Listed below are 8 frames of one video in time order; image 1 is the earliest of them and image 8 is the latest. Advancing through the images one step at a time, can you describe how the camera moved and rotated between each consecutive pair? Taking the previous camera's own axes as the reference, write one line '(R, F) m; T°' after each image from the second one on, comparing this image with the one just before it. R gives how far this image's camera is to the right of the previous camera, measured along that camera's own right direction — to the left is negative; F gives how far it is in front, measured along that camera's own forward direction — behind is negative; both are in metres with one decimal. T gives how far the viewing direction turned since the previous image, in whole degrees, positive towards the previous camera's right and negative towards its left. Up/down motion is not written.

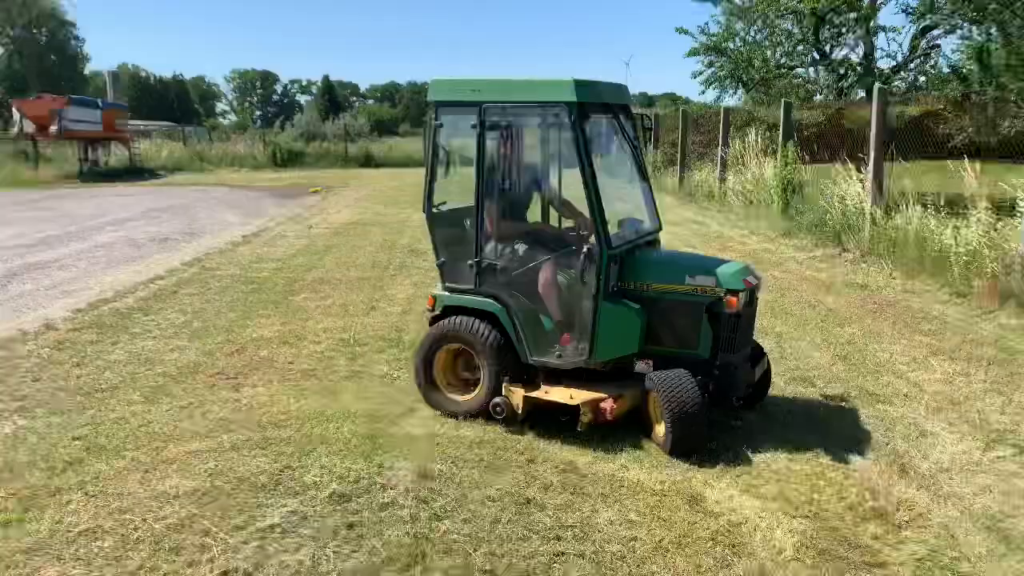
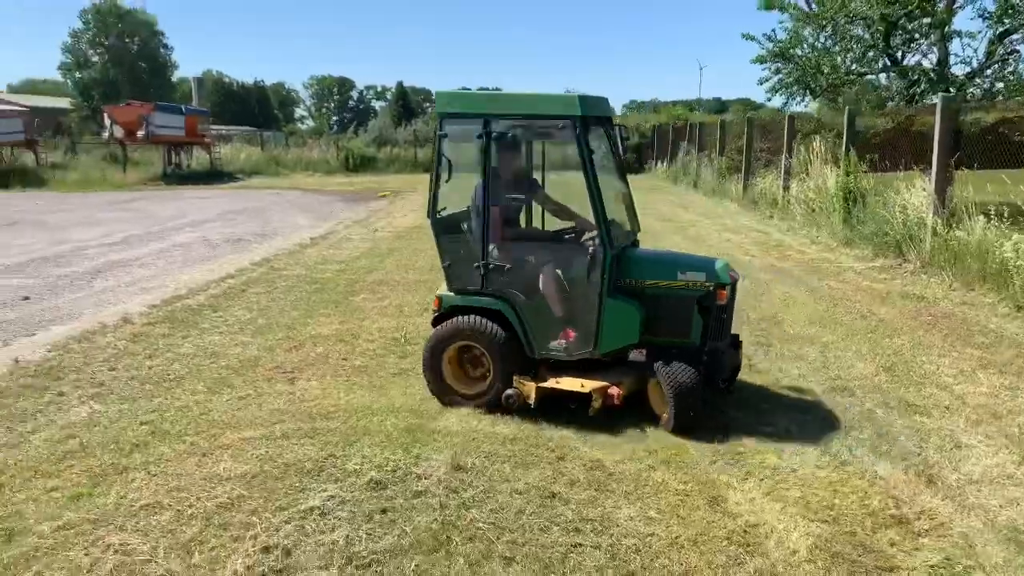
(+0.2, -0.2) m; -5°
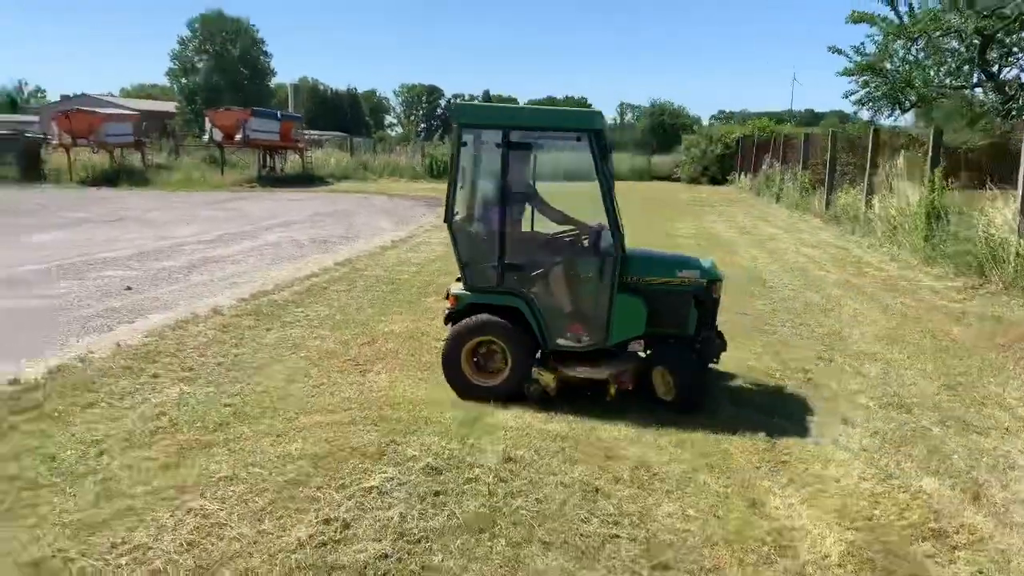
(+0.1, -0.2) m; -6°
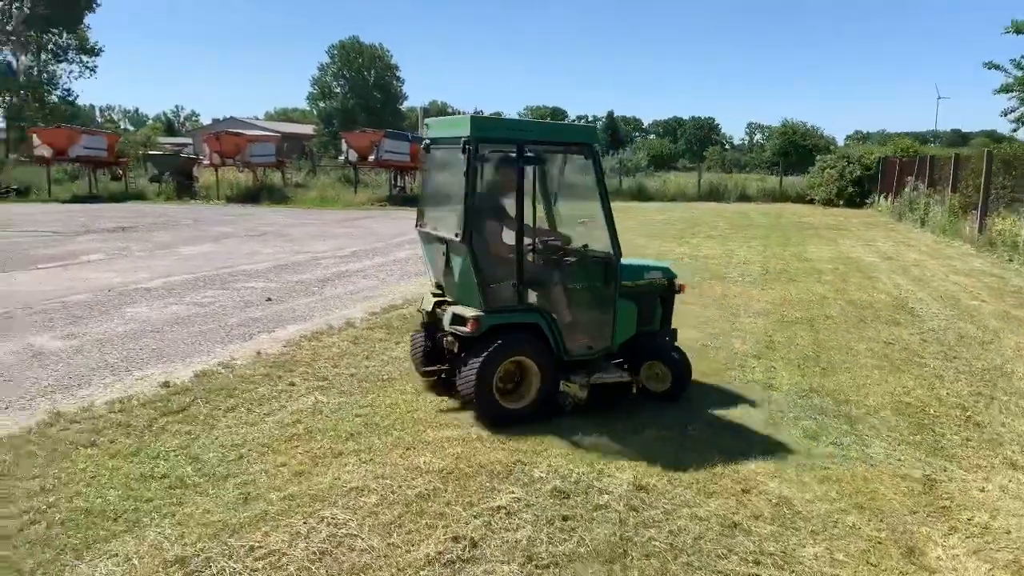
(-0.1, +0.1) m; -8°
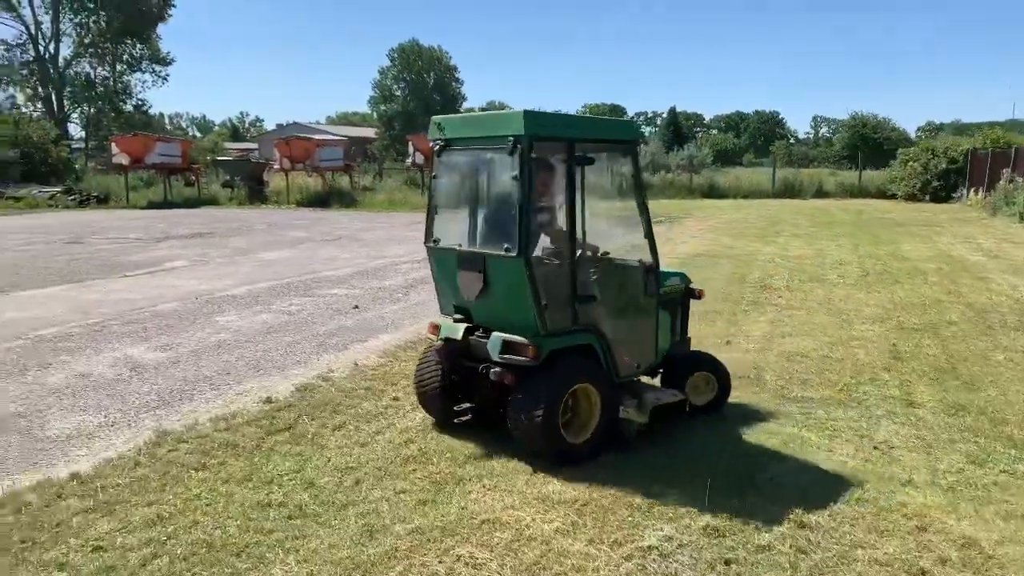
(-0.4, +0.3) m; -4°
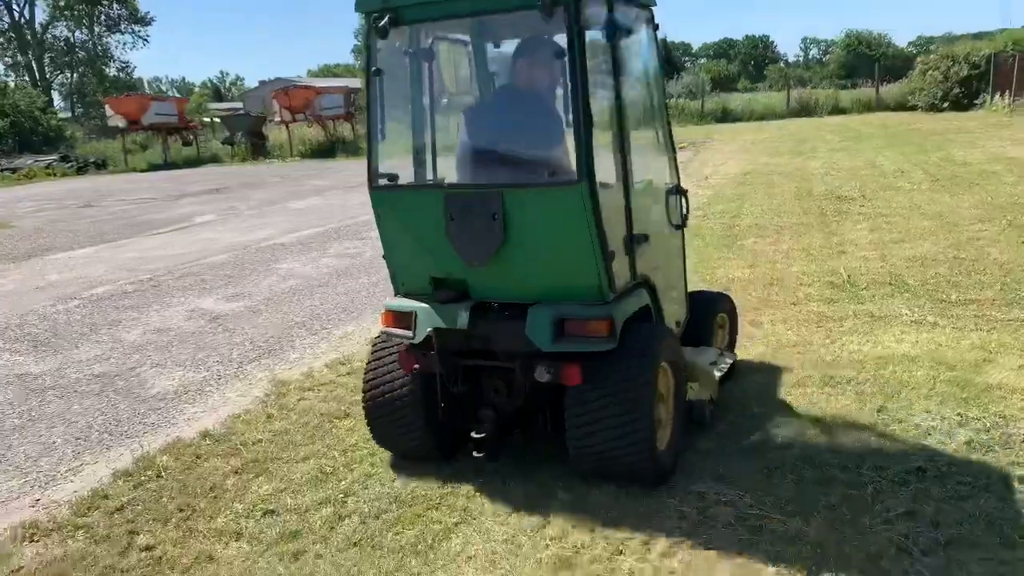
(-0.9, +0.6) m; 0°
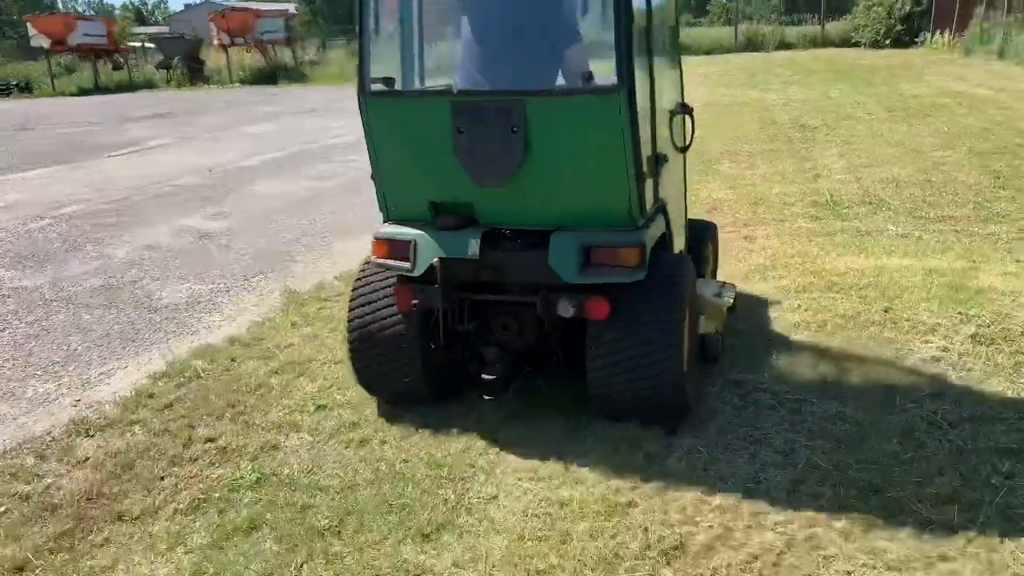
(-0.4, -0.1) m; +4°
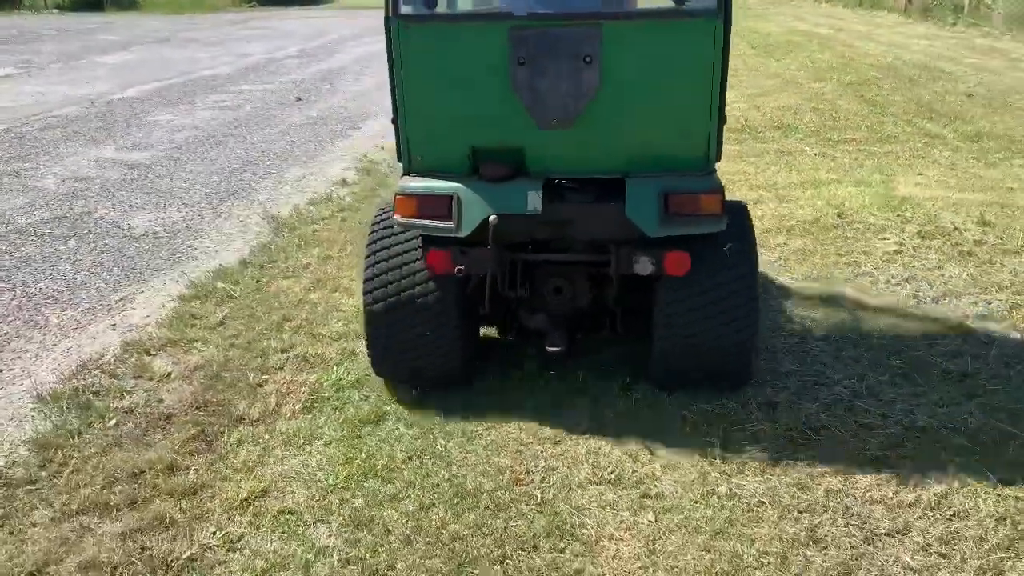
(-0.8, -0.2) m; +11°
